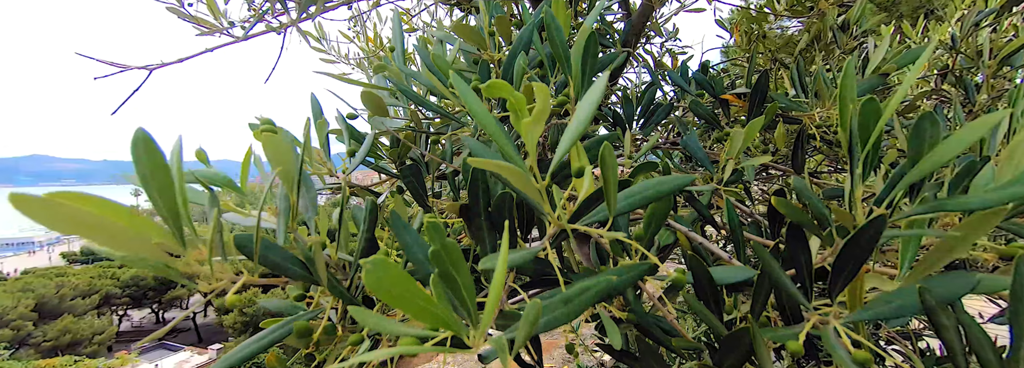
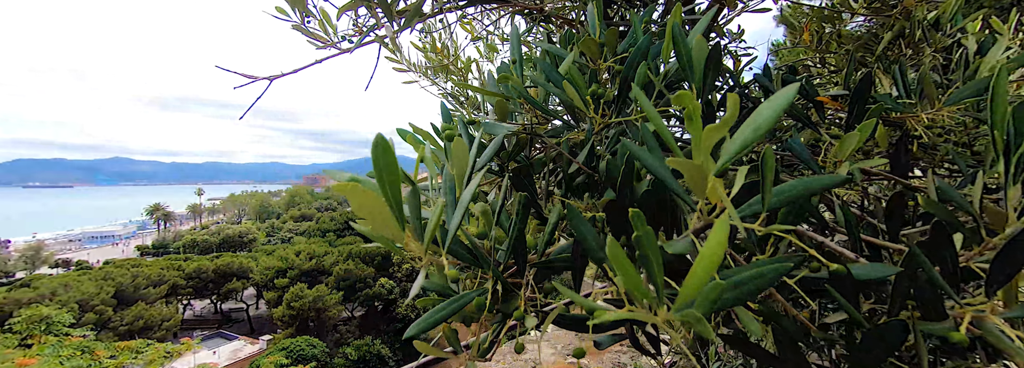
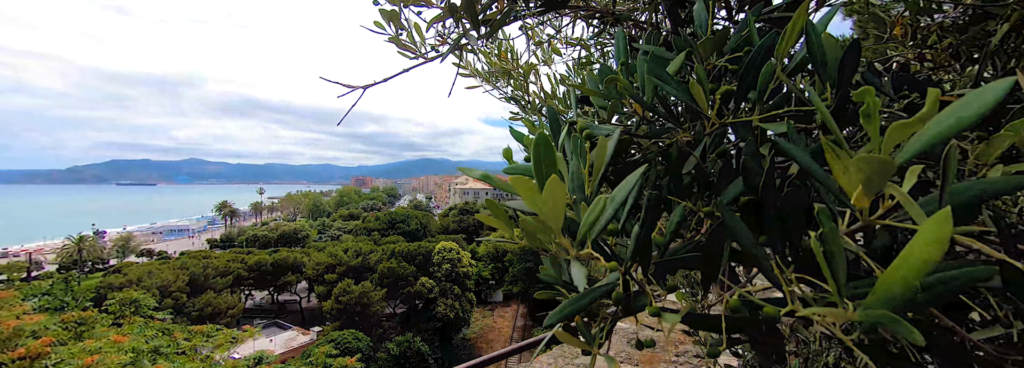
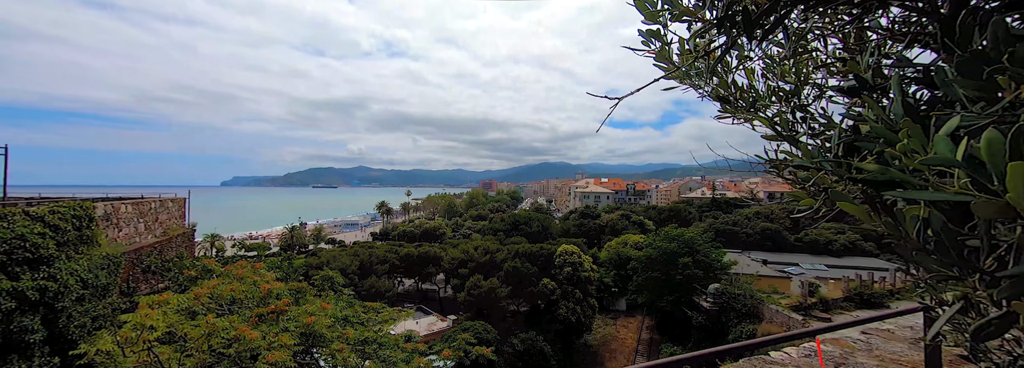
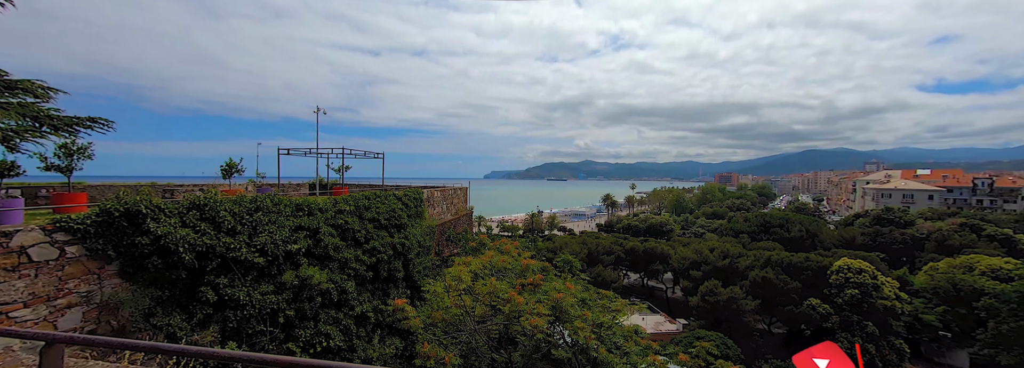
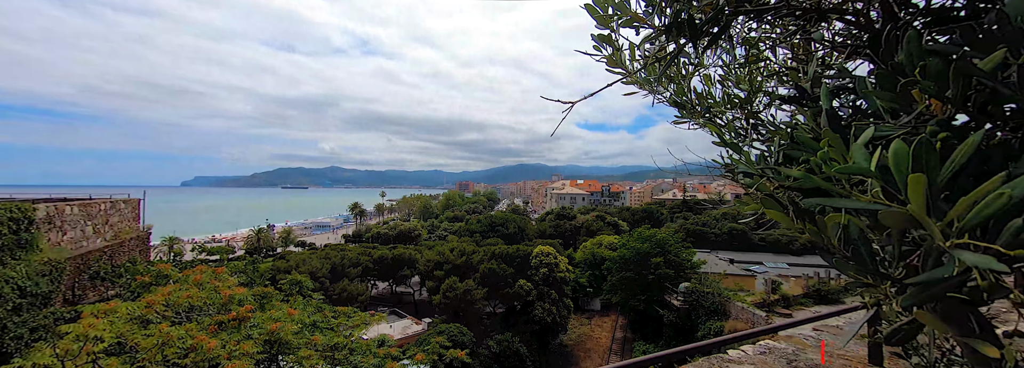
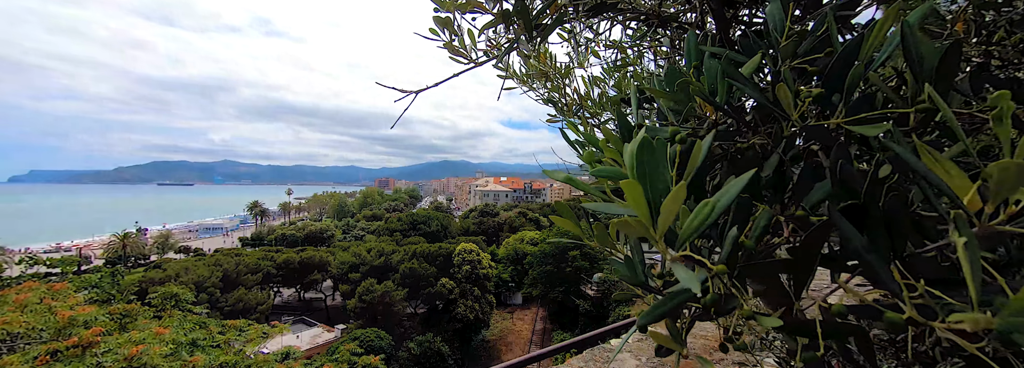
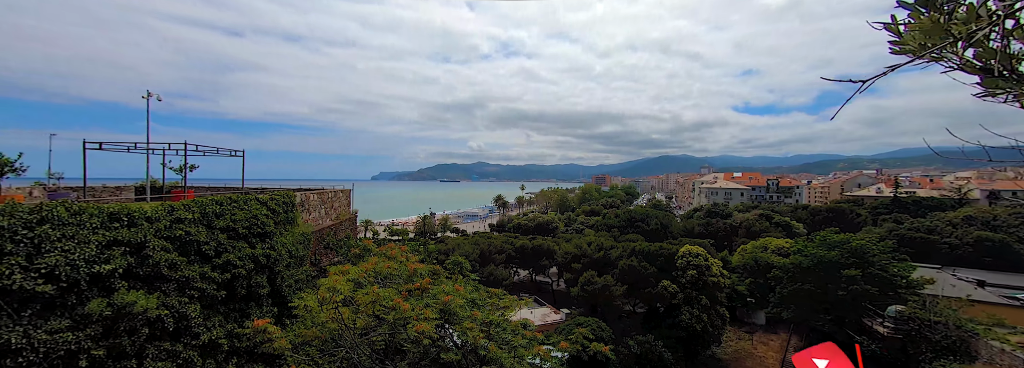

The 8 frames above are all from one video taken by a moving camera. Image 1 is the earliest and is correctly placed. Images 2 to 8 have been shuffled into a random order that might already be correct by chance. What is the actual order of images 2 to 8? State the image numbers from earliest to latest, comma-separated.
2, 3, 7, 6, 4, 8, 5
